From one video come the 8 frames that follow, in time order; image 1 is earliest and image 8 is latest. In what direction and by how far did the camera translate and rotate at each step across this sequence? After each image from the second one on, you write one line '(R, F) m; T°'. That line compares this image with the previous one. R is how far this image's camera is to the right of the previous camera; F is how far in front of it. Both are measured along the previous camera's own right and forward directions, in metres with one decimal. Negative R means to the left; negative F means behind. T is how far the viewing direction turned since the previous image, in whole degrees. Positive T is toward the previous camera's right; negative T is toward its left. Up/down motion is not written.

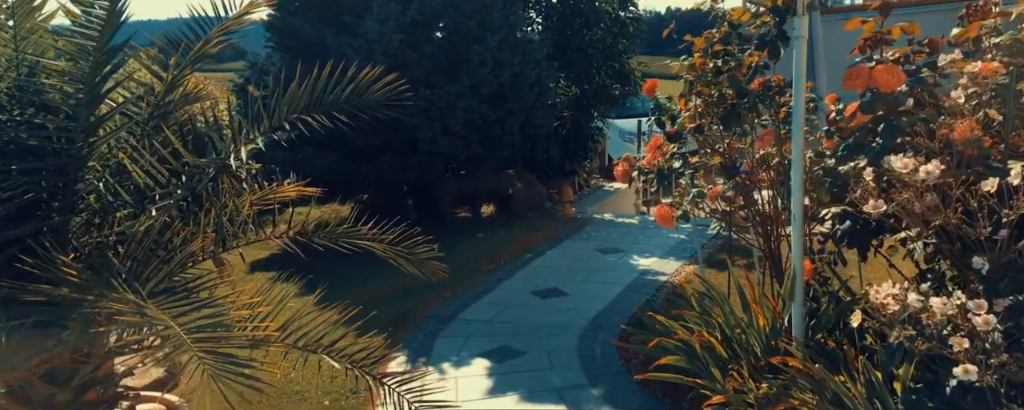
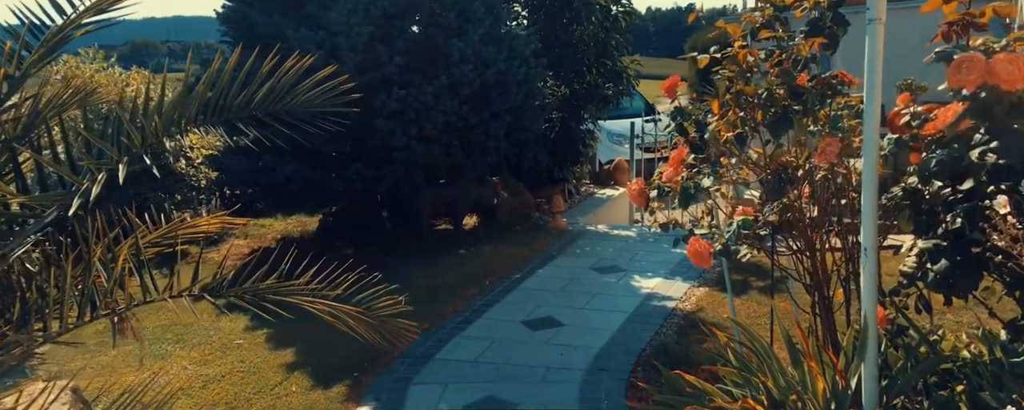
(0.0, +0.8) m; +1°
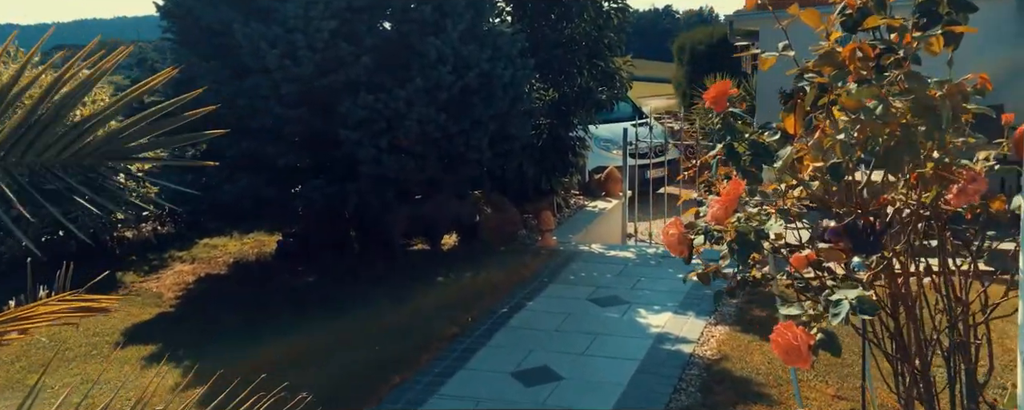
(-0.1, +0.9) m; +2°
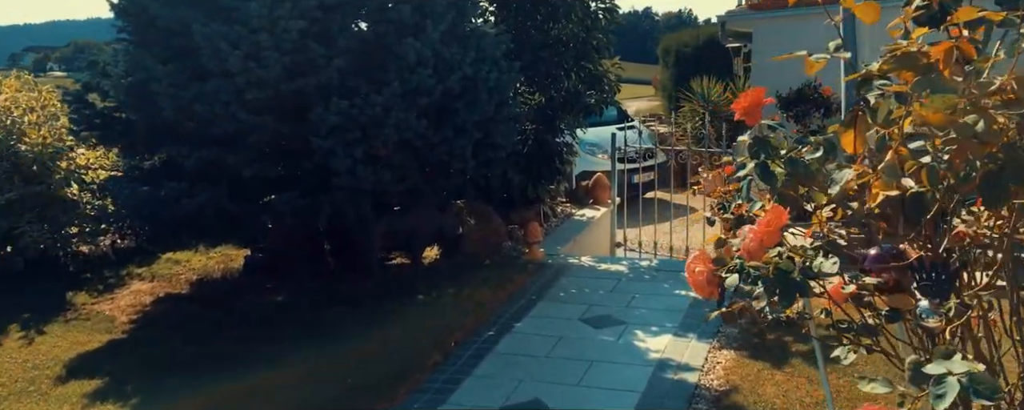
(0.0, +0.4) m; +1°
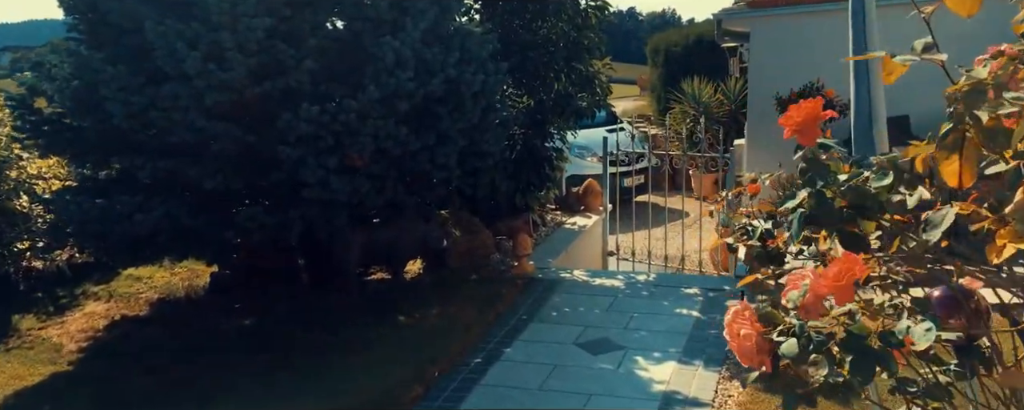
(0.0, +0.4) m; +1°
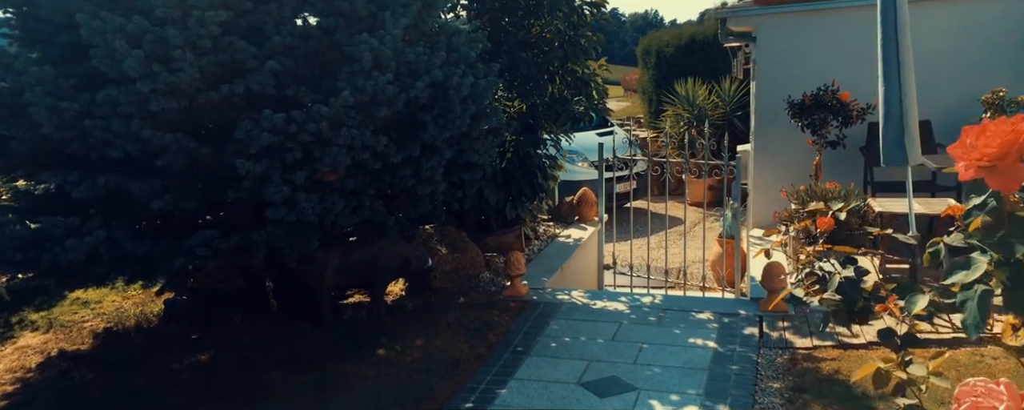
(-0.1, +0.6) m; +1°
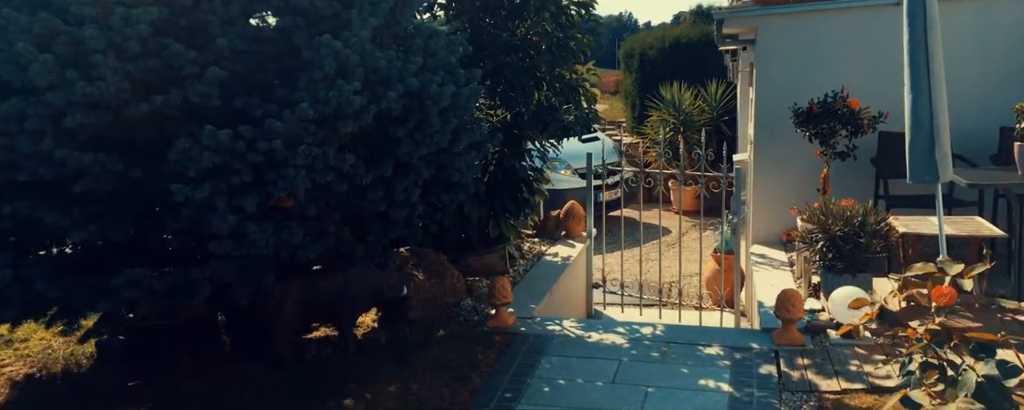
(-0.1, +0.6) m; +2°
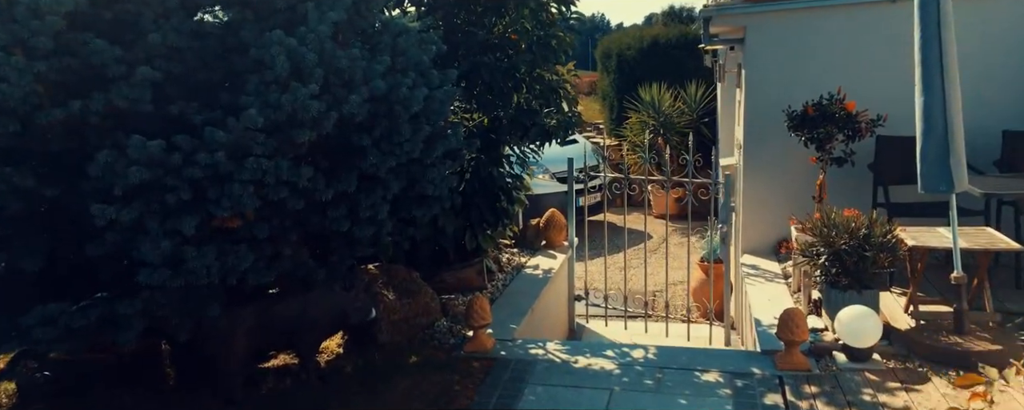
(0.0, +0.4) m; +2°
